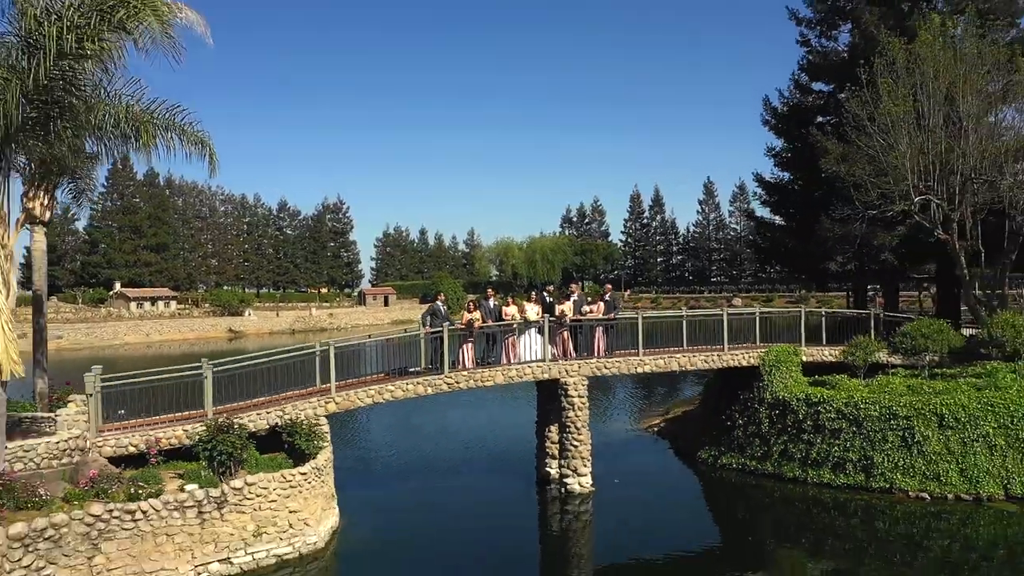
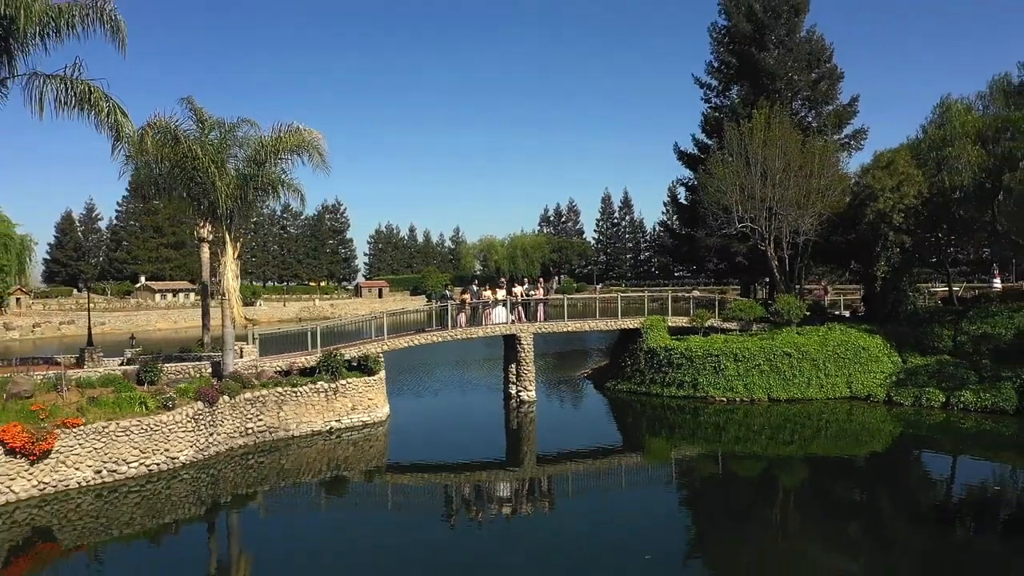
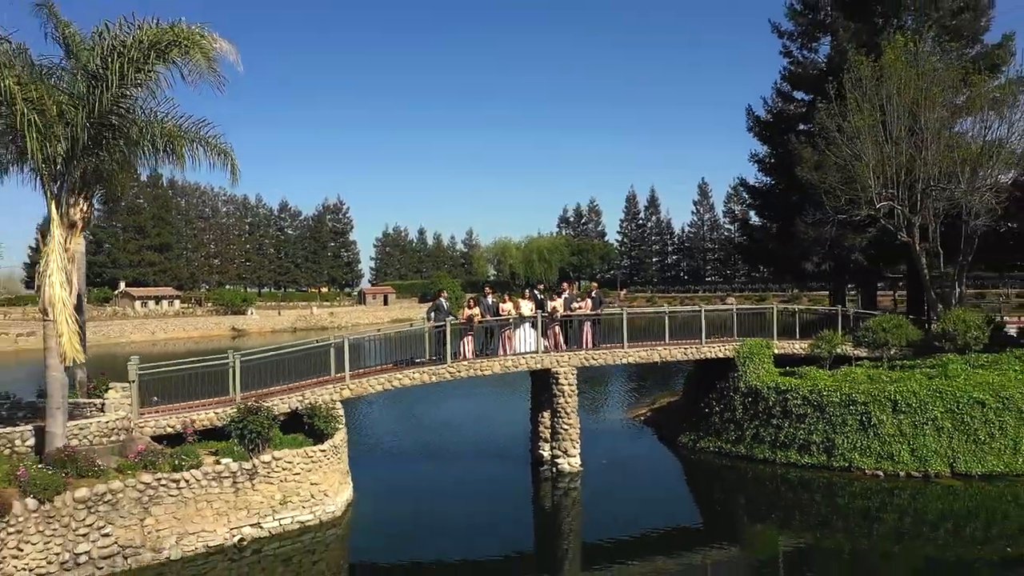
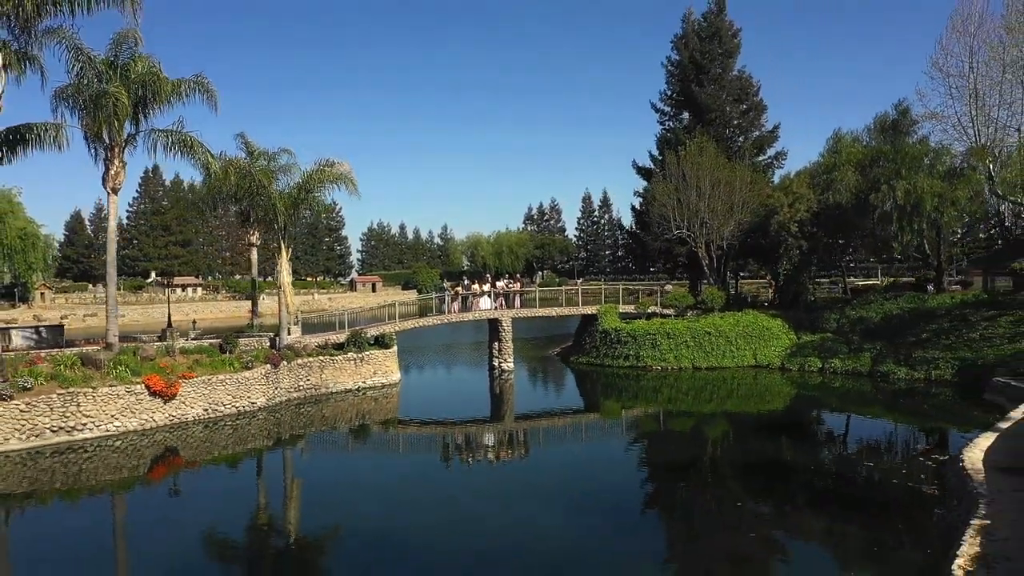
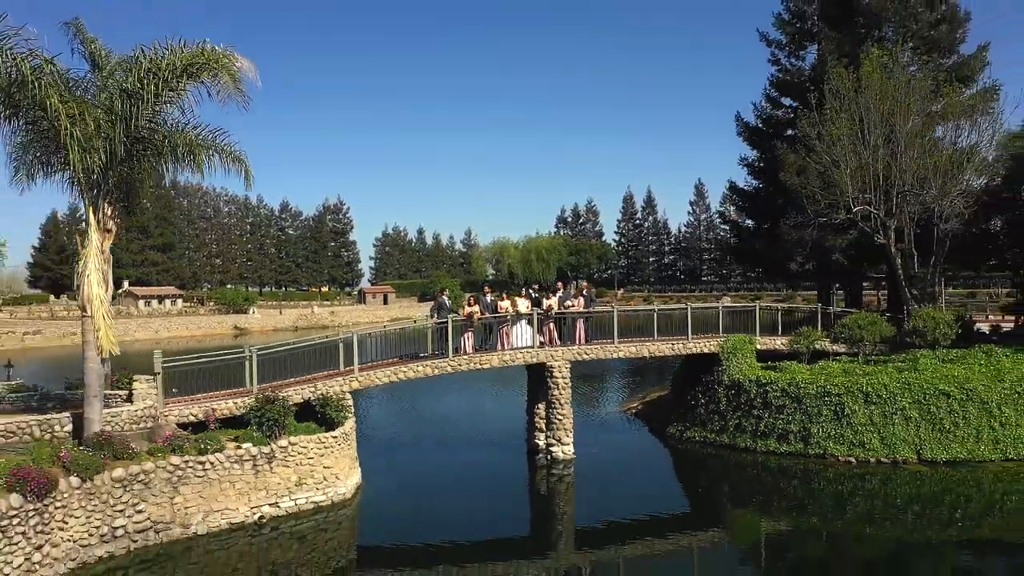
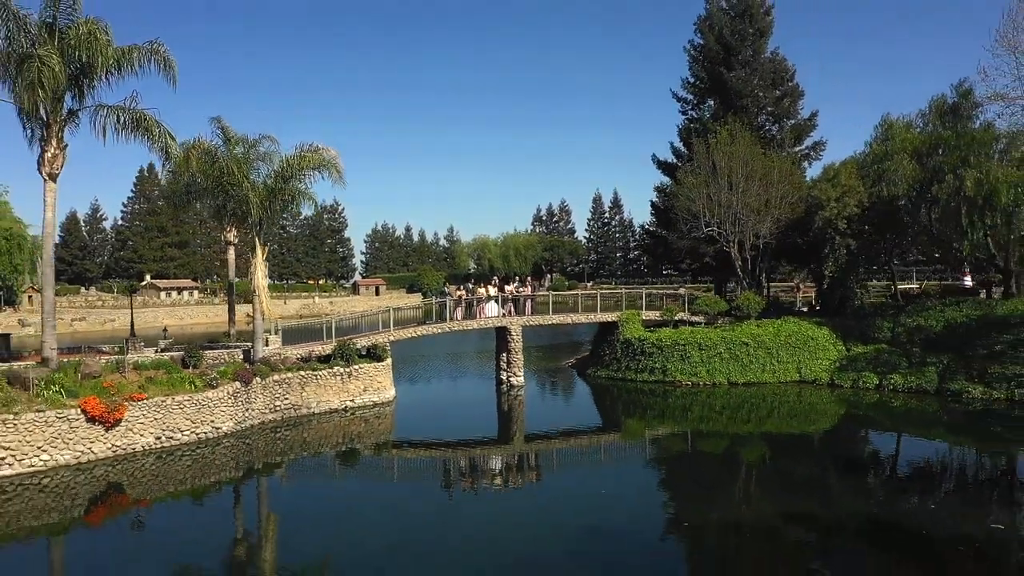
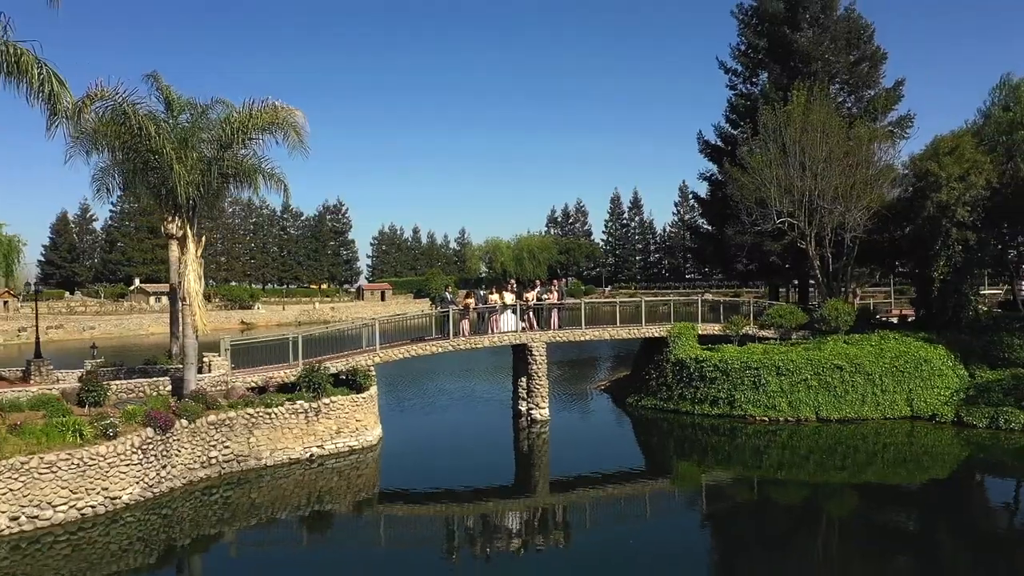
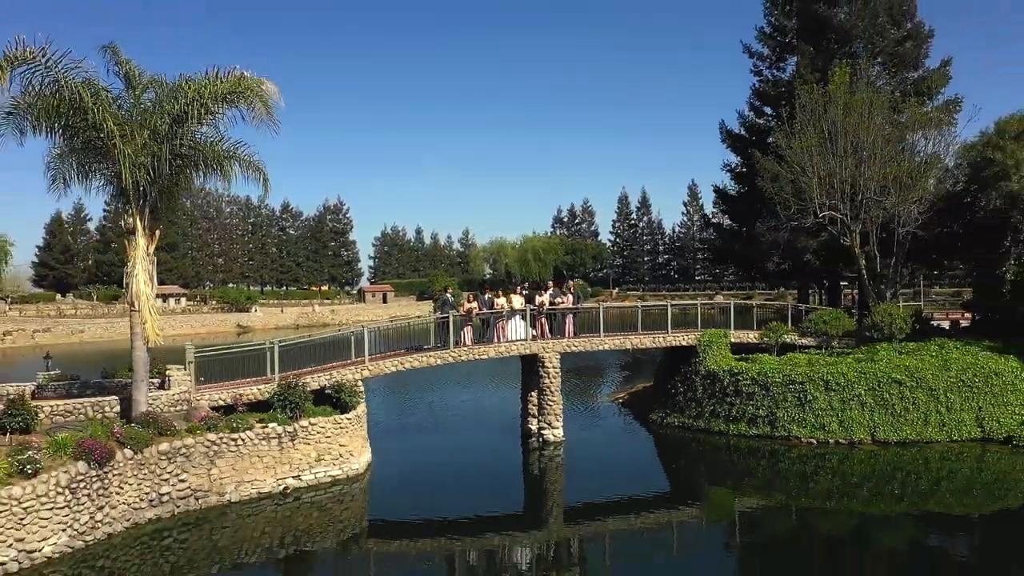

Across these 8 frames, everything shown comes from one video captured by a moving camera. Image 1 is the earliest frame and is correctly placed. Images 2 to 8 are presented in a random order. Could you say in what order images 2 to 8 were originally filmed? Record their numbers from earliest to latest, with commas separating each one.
3, 5, 8, 7, 2, 6, 4
